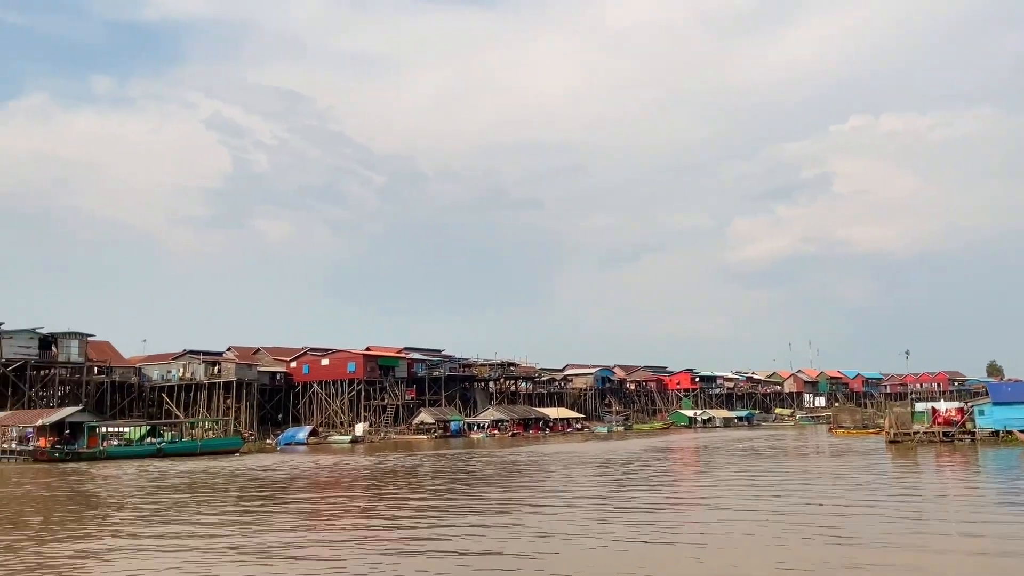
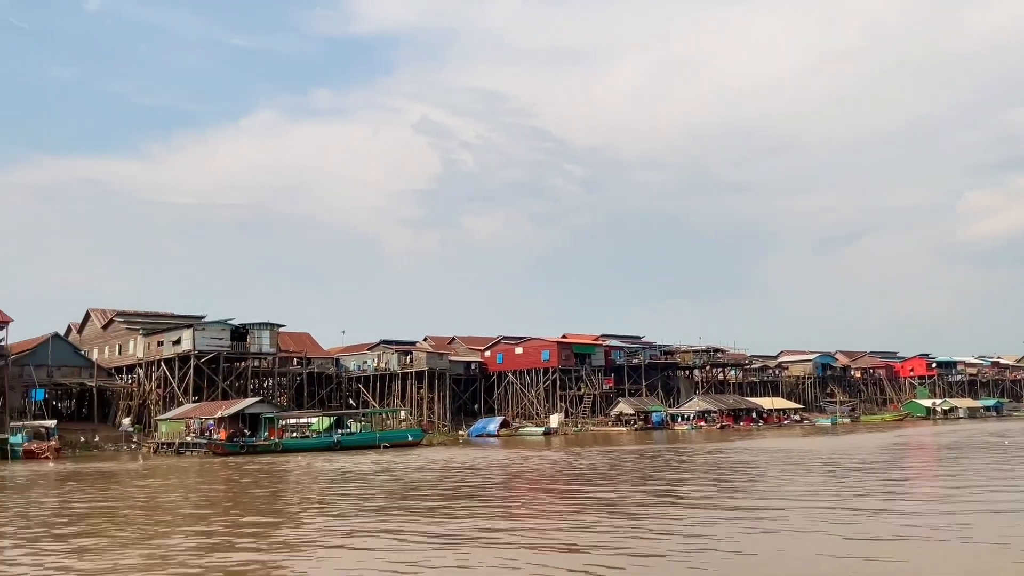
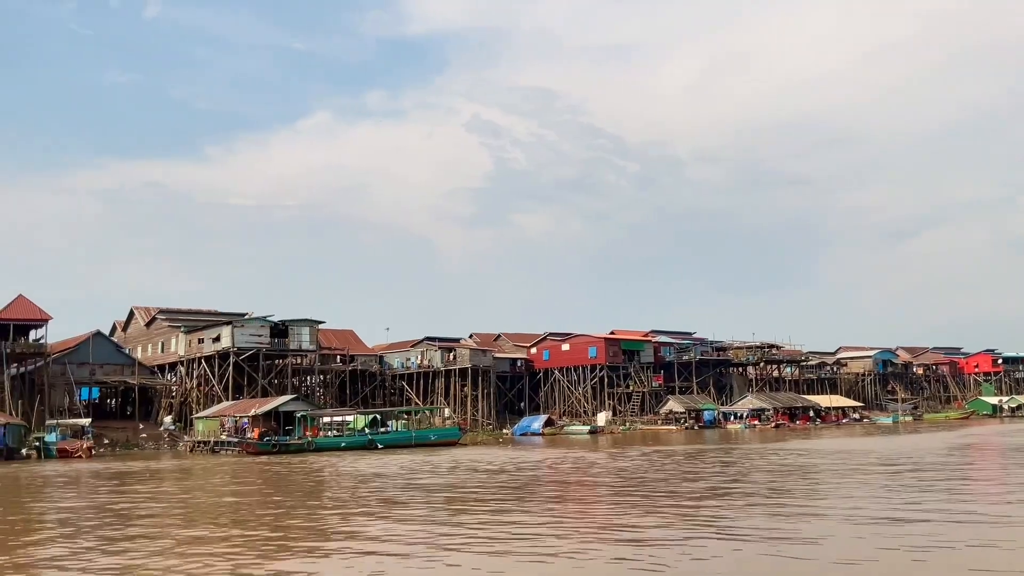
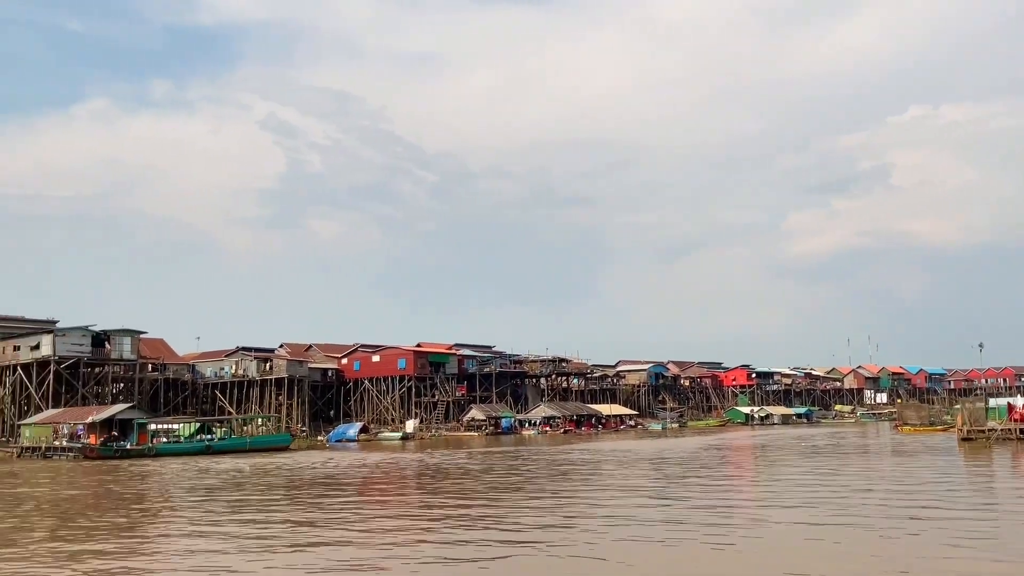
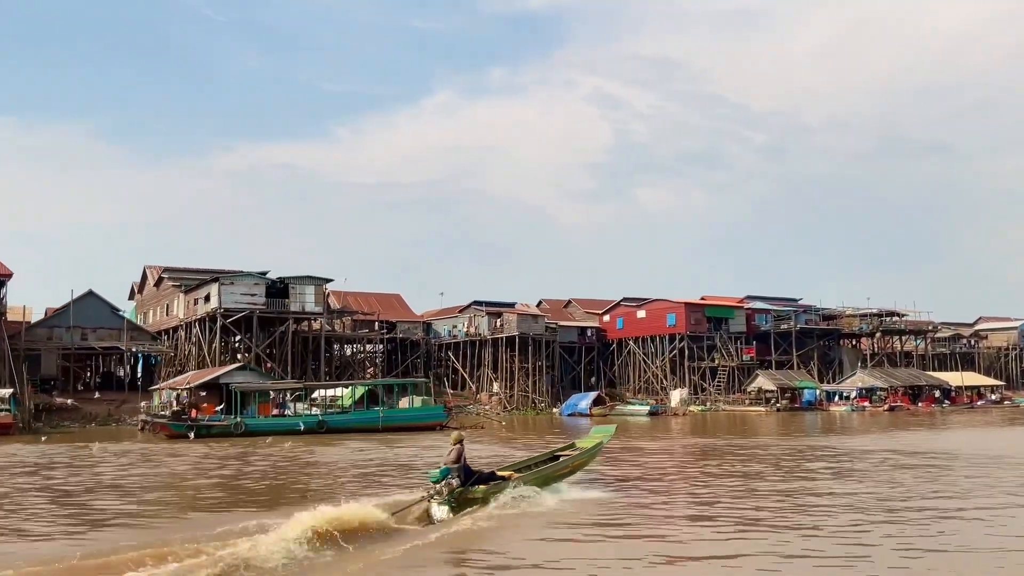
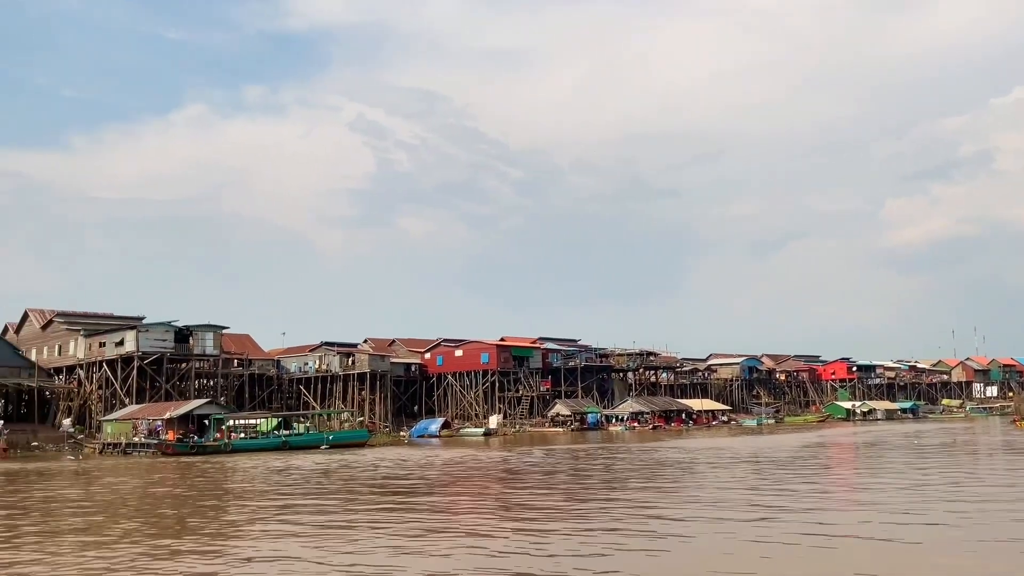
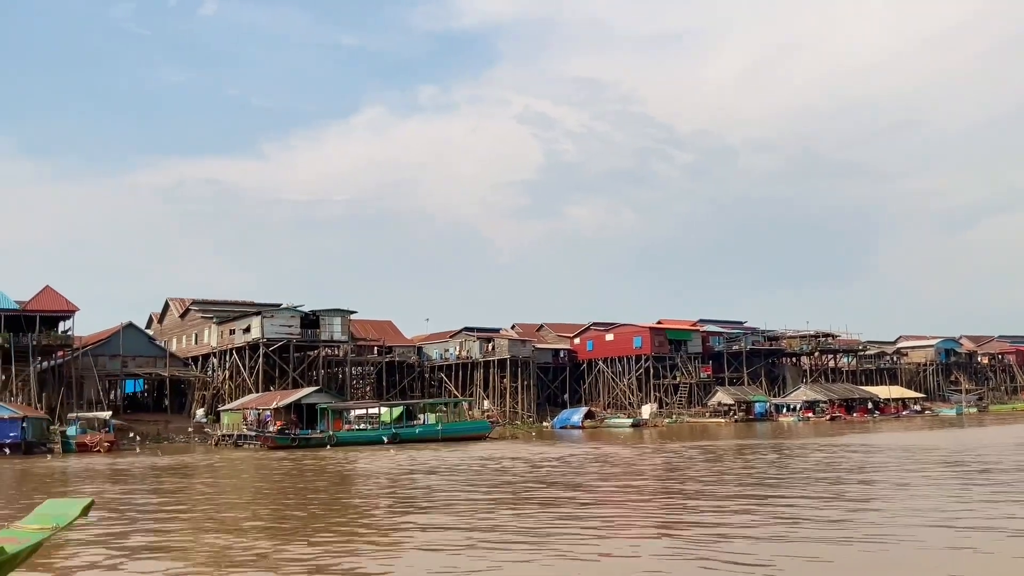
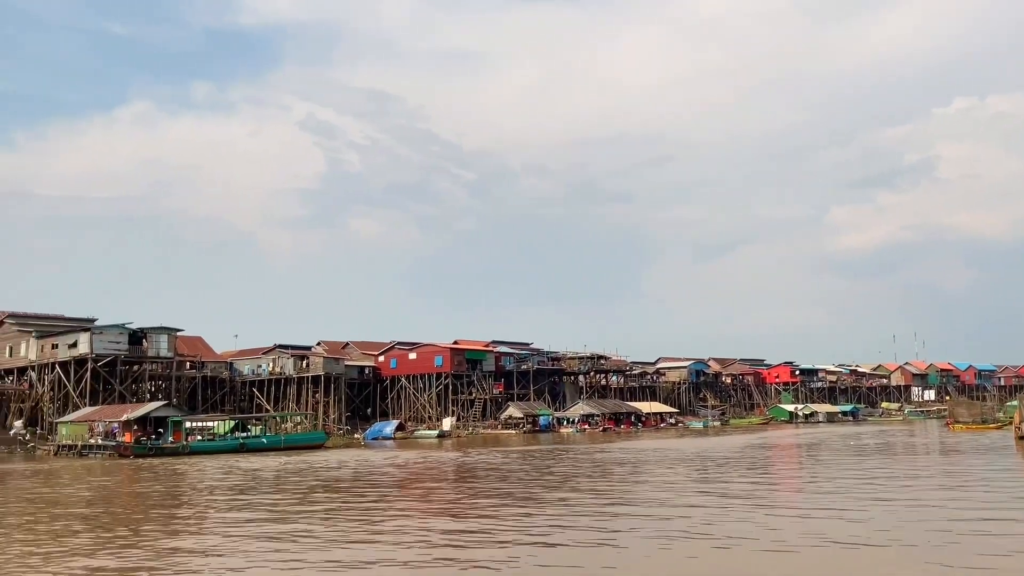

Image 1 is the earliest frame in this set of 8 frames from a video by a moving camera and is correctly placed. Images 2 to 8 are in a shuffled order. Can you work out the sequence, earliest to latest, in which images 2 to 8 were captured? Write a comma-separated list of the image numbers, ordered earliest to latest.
4, 8, 6, 2, 3, 7, 5
